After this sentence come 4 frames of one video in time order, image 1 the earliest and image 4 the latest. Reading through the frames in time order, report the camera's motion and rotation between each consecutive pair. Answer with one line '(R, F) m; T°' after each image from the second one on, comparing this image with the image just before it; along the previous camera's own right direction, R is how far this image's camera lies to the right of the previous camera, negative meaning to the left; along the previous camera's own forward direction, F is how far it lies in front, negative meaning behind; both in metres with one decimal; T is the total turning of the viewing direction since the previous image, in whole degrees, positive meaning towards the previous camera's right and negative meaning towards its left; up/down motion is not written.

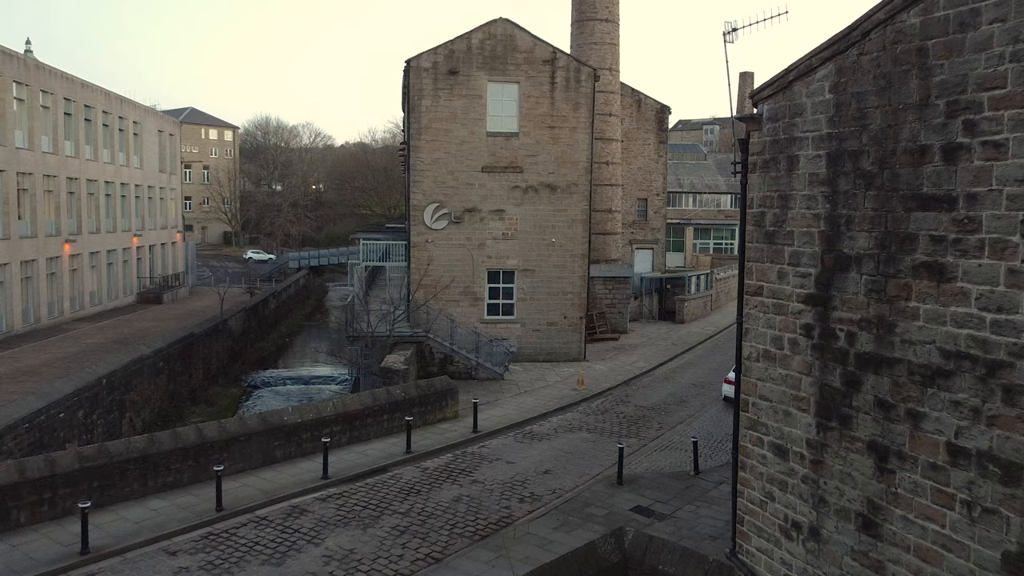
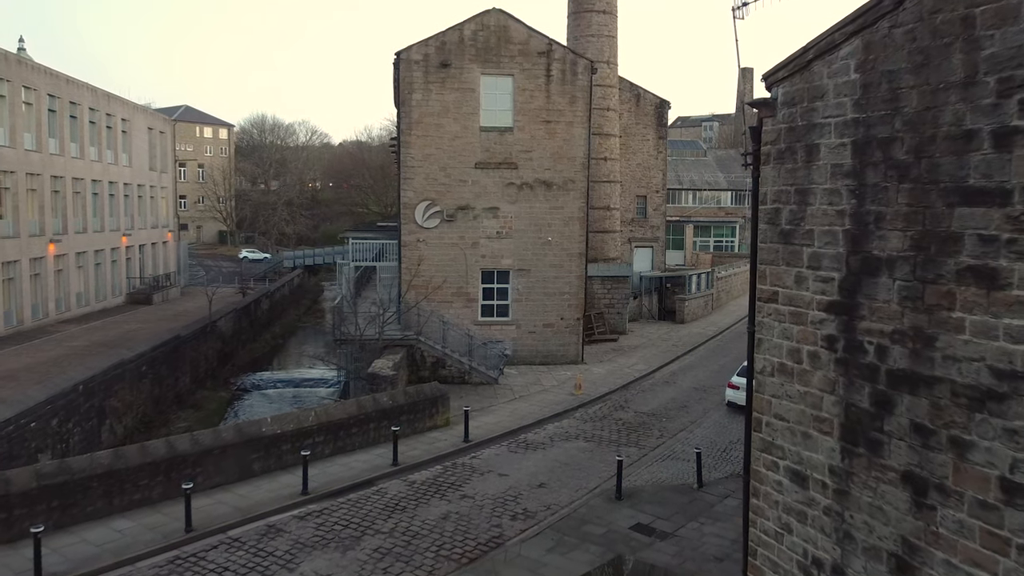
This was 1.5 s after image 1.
(+0.1, +0.8) m; 0°
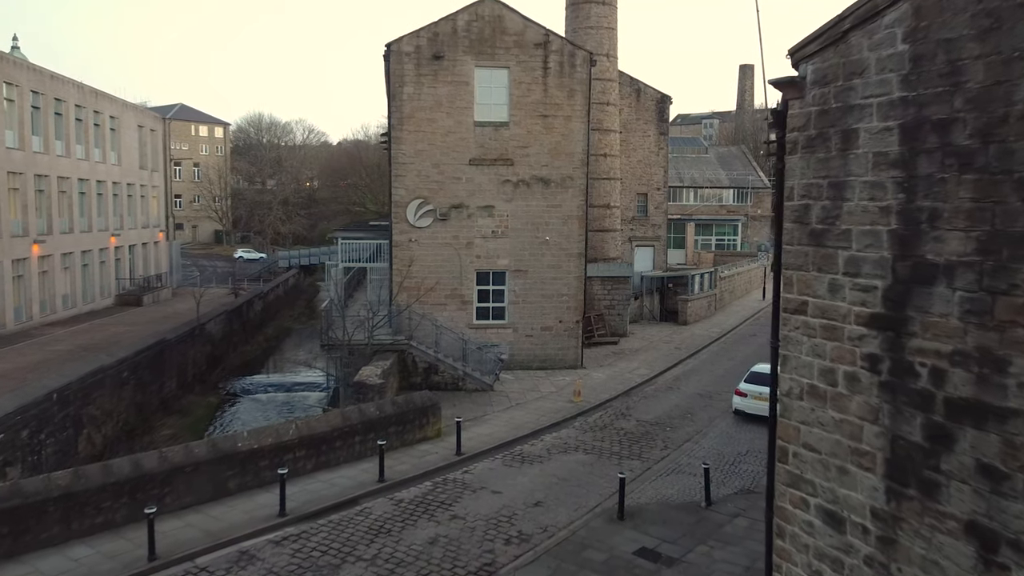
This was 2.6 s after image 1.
(+0.1, +0.9) m; 0°
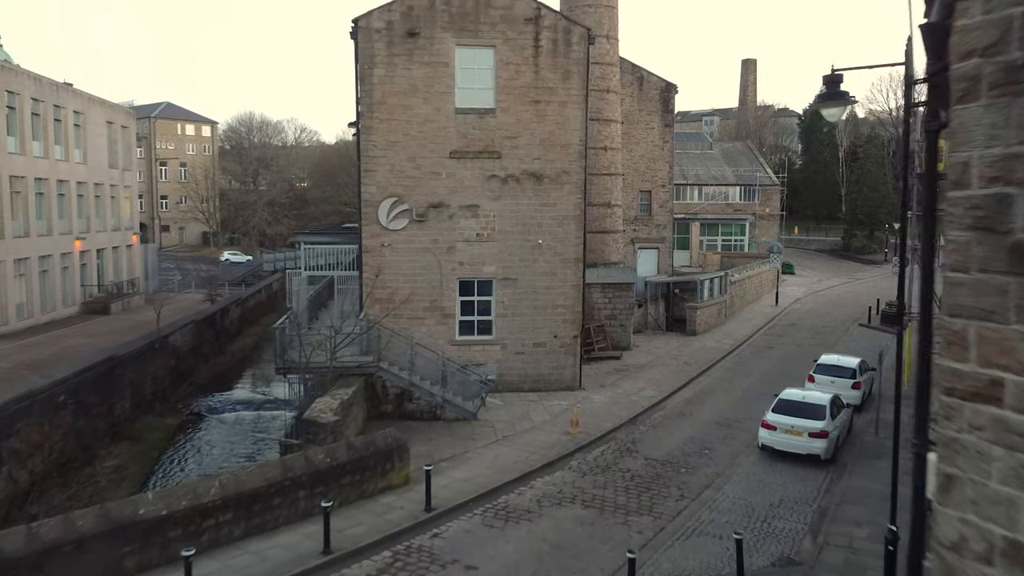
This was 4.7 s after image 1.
(+0.3, +2.5) m; 0°
